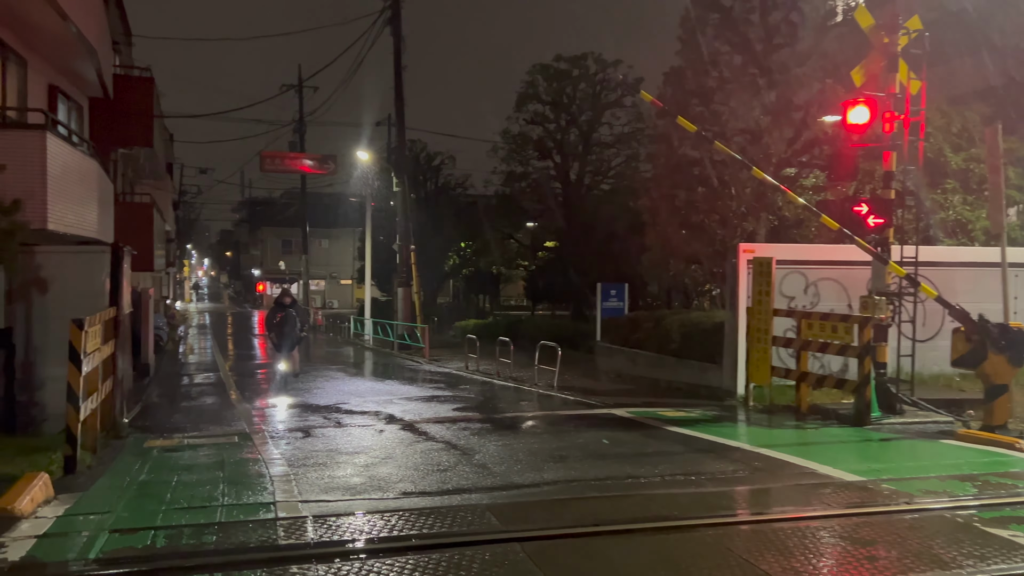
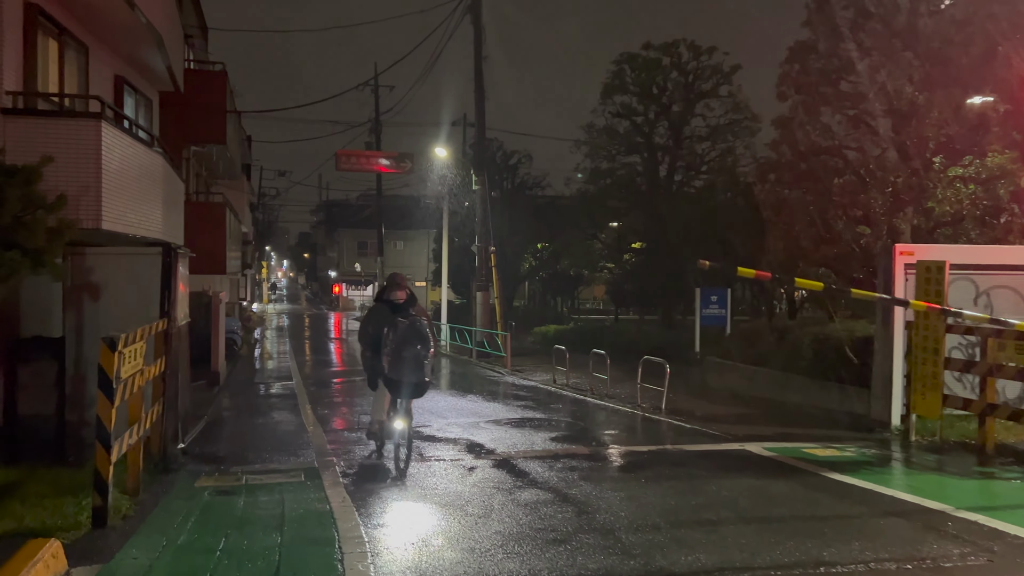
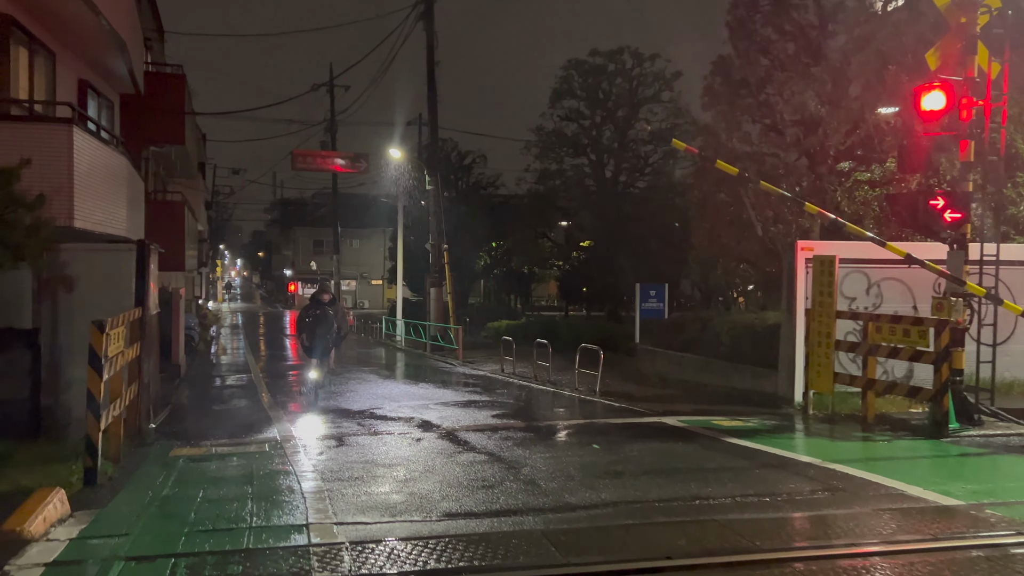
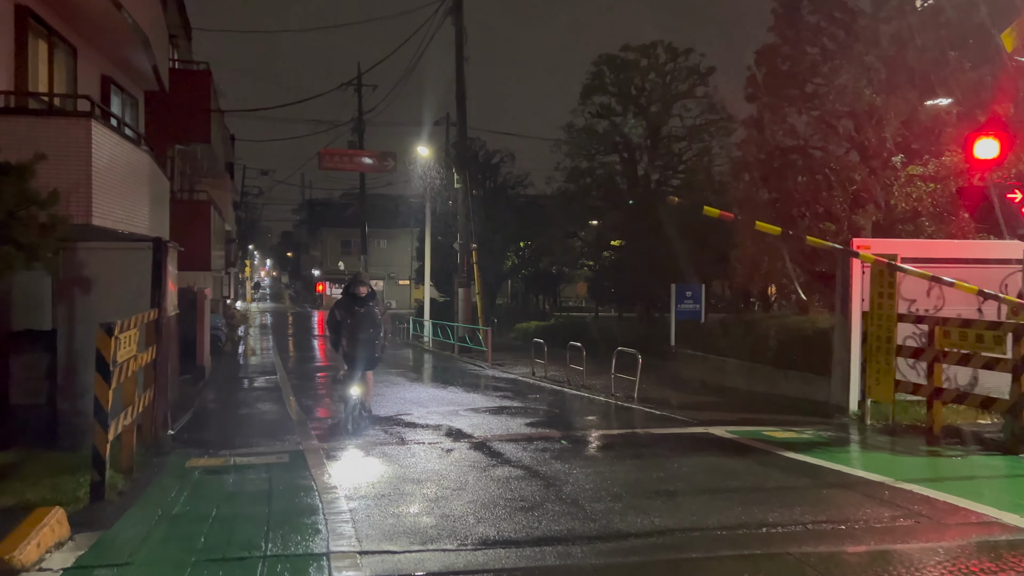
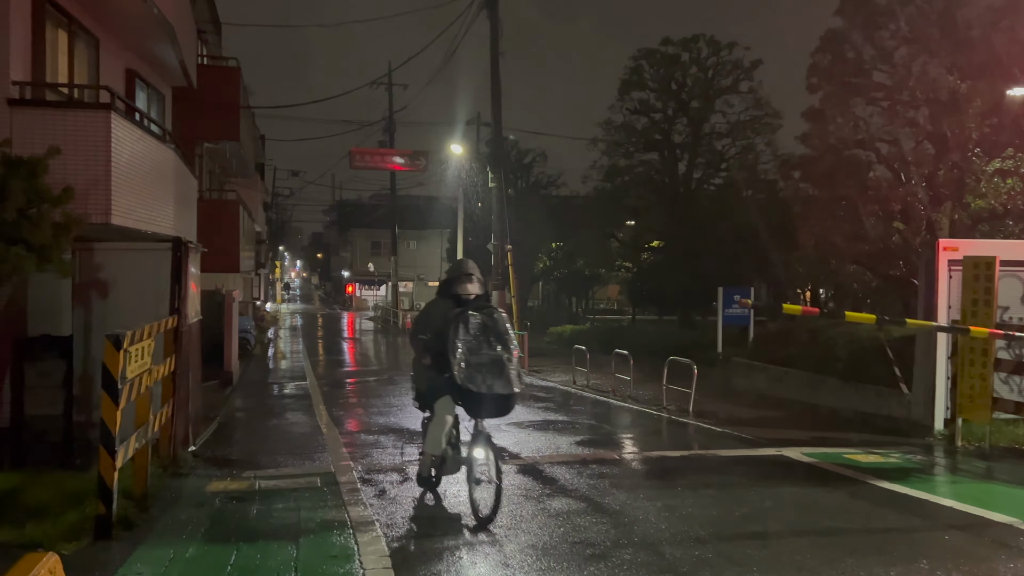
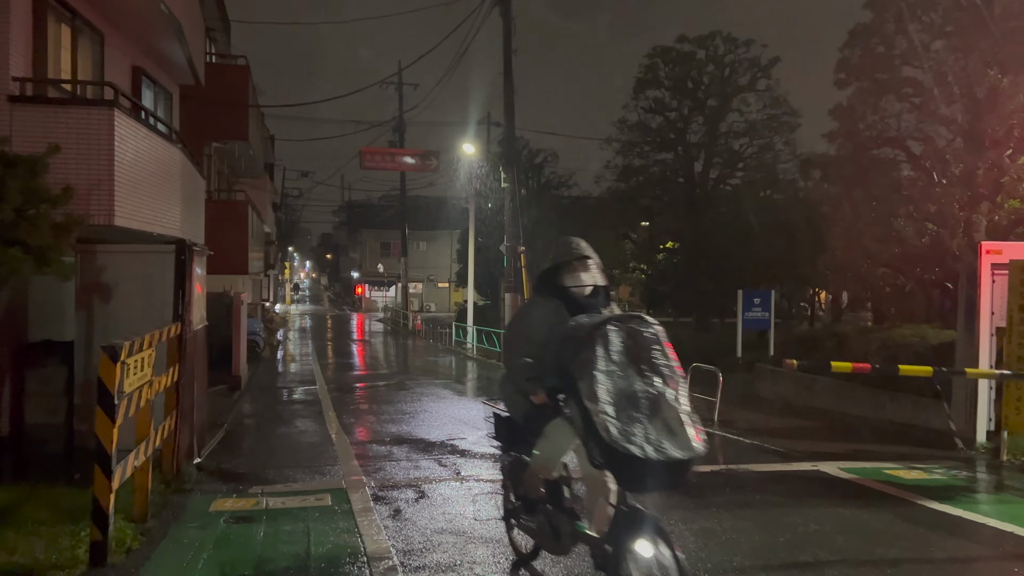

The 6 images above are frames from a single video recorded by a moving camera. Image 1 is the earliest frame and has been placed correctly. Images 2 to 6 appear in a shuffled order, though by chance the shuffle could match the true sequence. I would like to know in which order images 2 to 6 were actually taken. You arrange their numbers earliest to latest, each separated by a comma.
3, 4, 2, 5, 6
